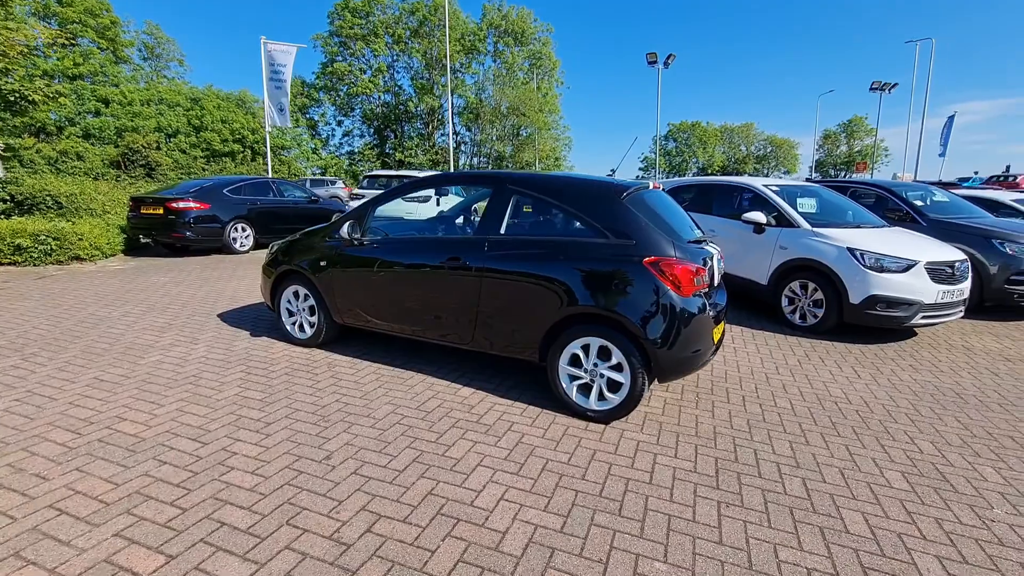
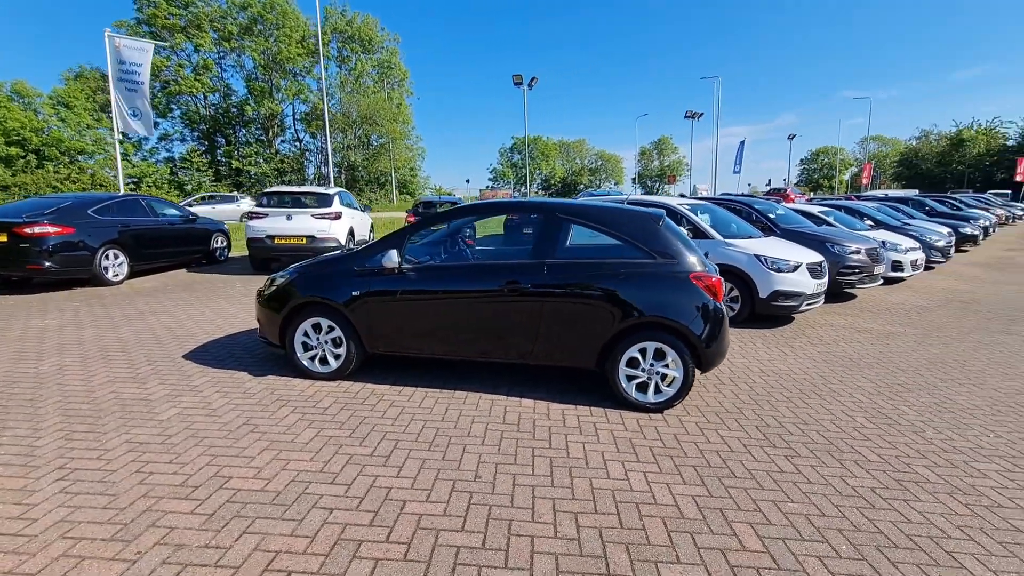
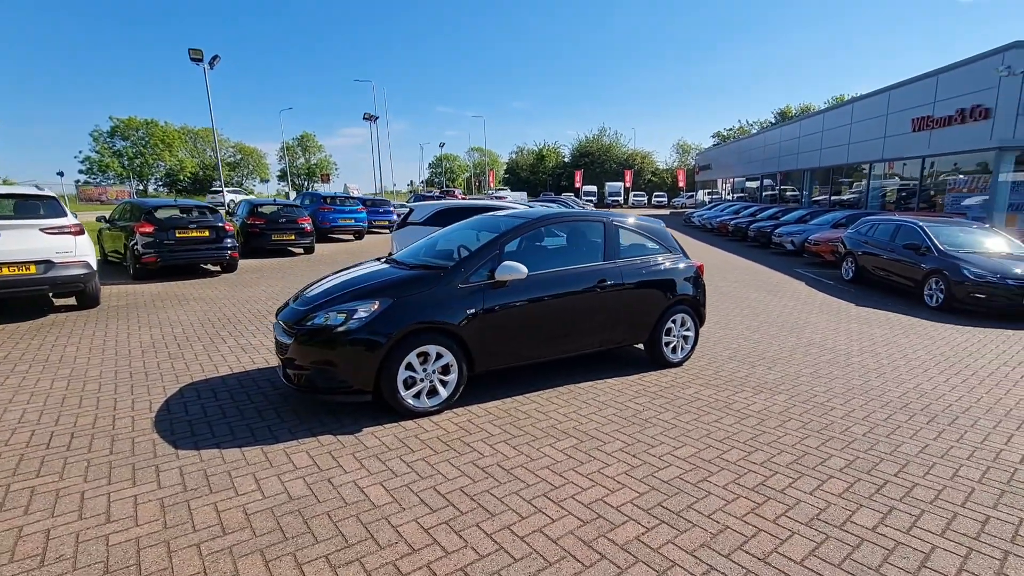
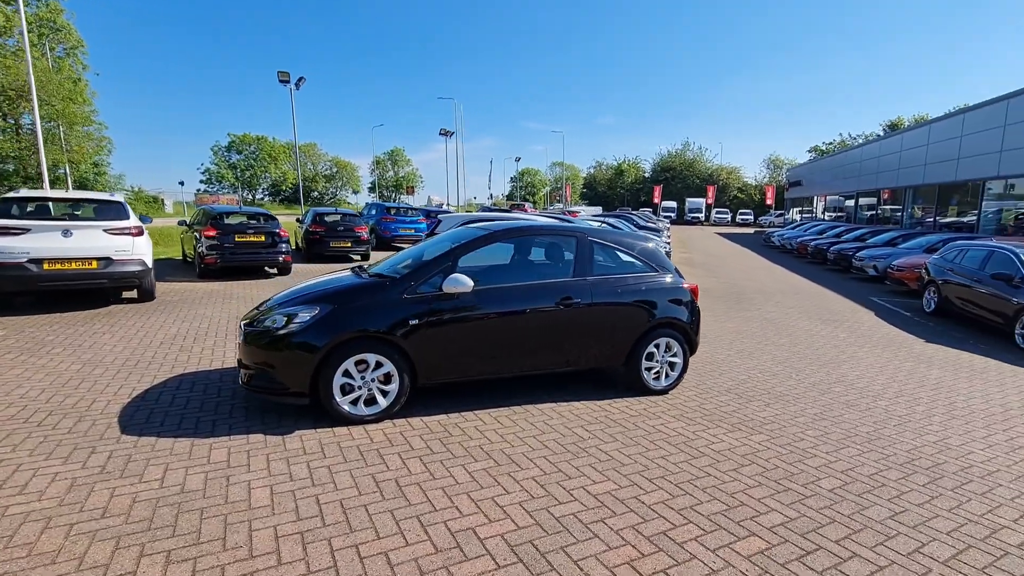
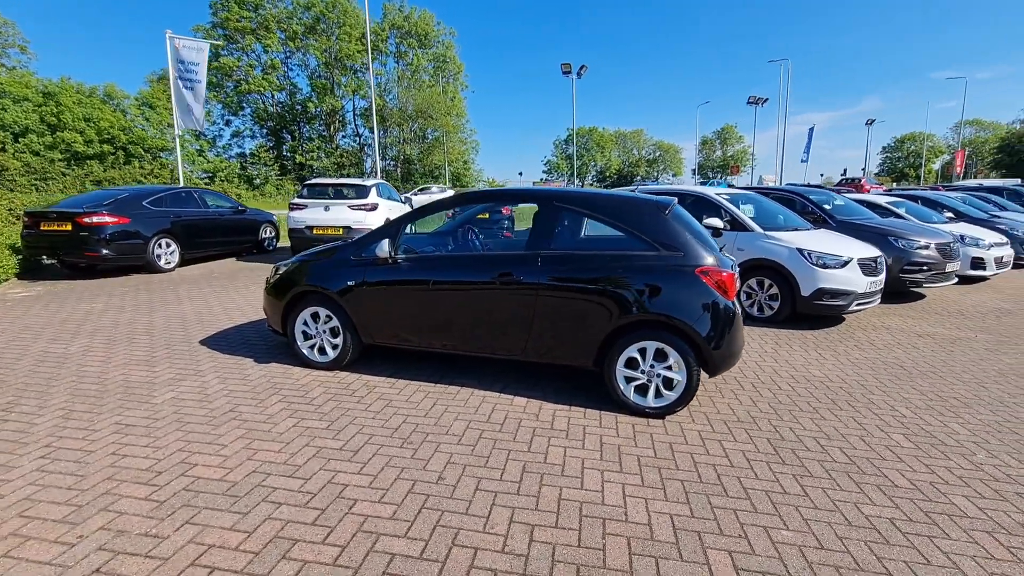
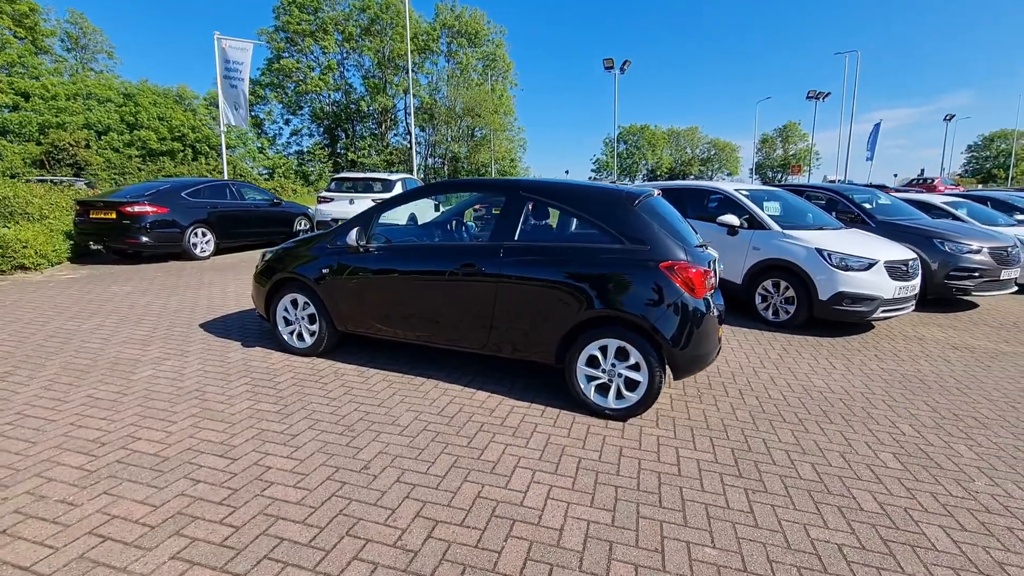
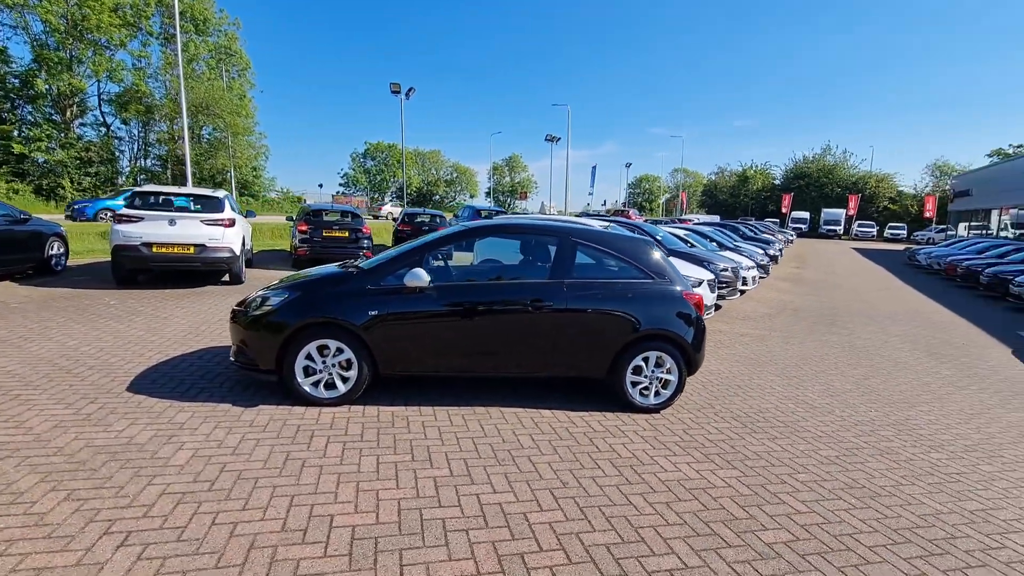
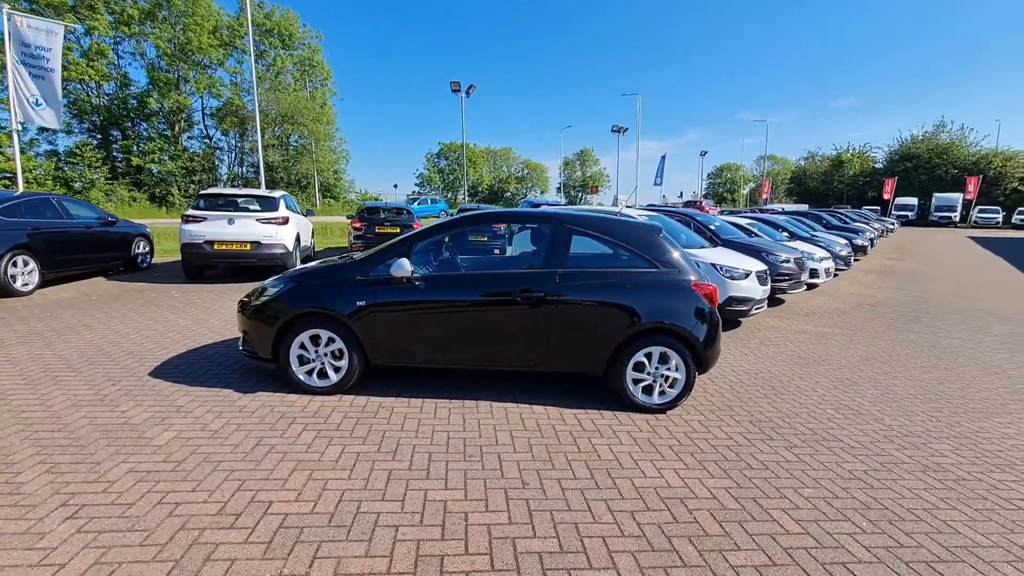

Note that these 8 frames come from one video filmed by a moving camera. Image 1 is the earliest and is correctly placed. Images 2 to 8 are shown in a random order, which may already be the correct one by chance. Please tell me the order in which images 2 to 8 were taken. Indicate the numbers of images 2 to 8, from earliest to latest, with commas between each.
6, 5, 2, 8, 7, 4, 3
